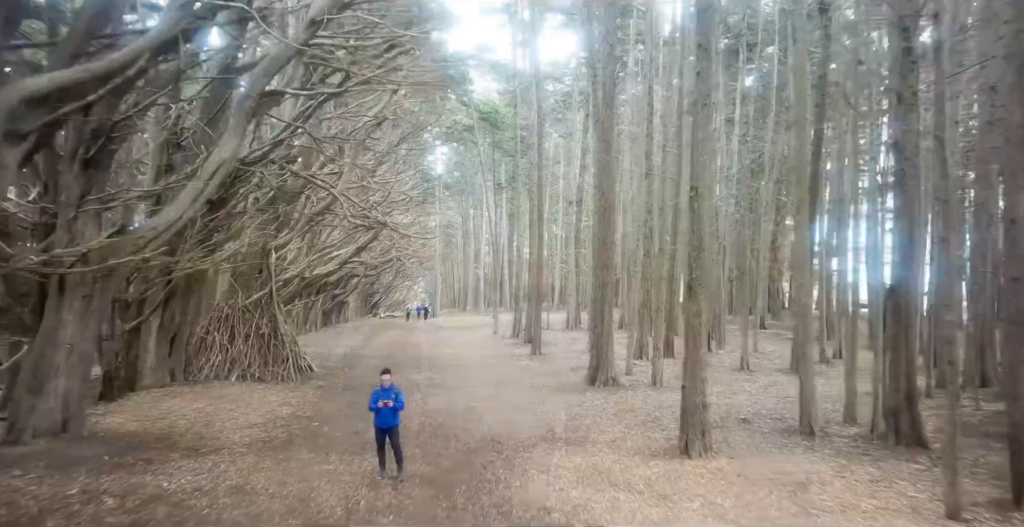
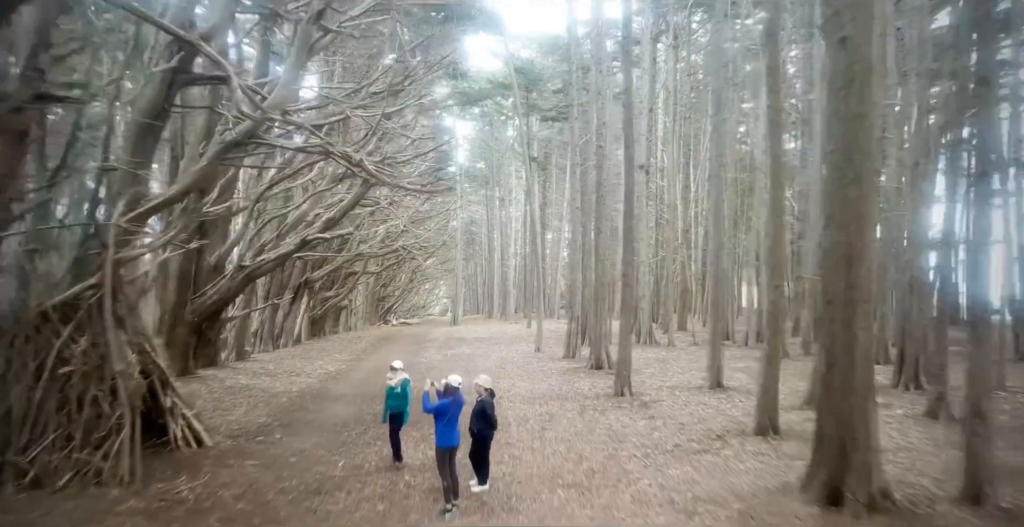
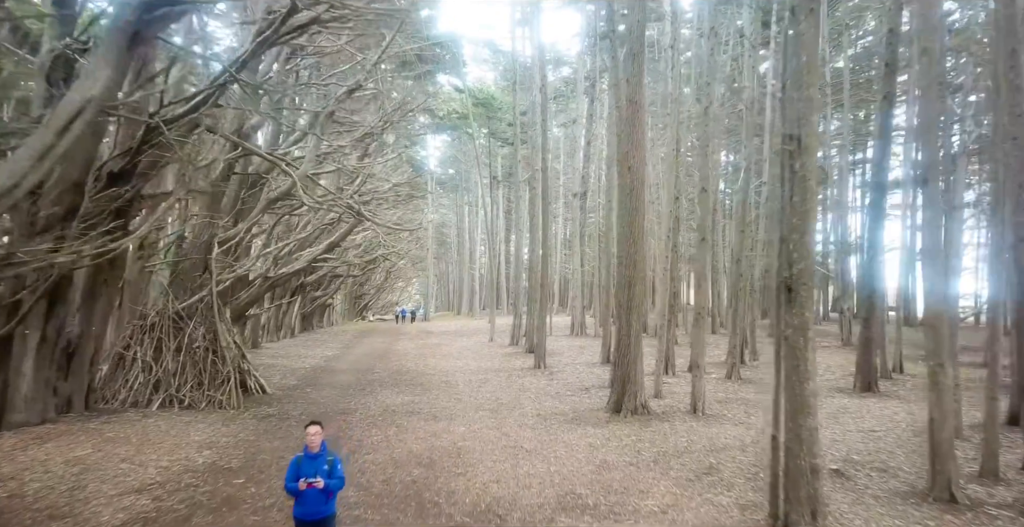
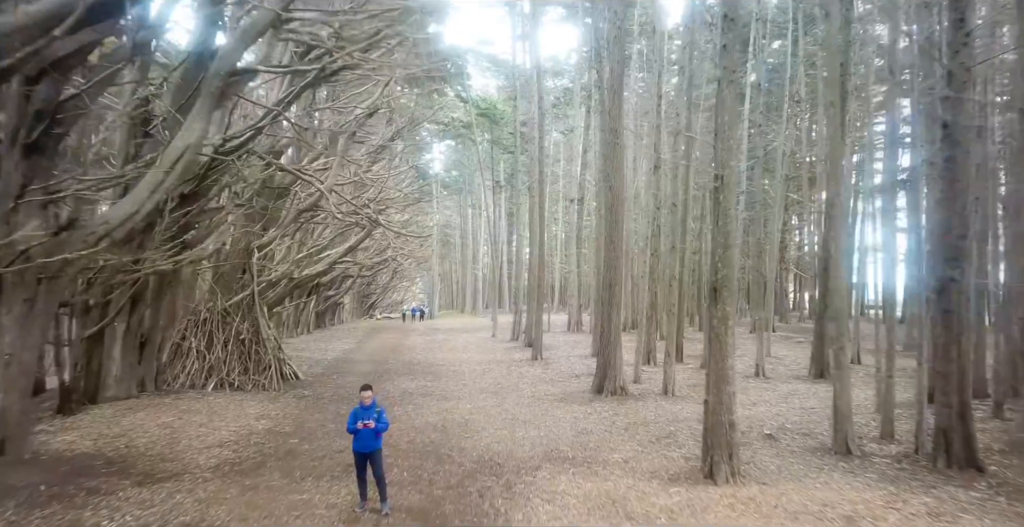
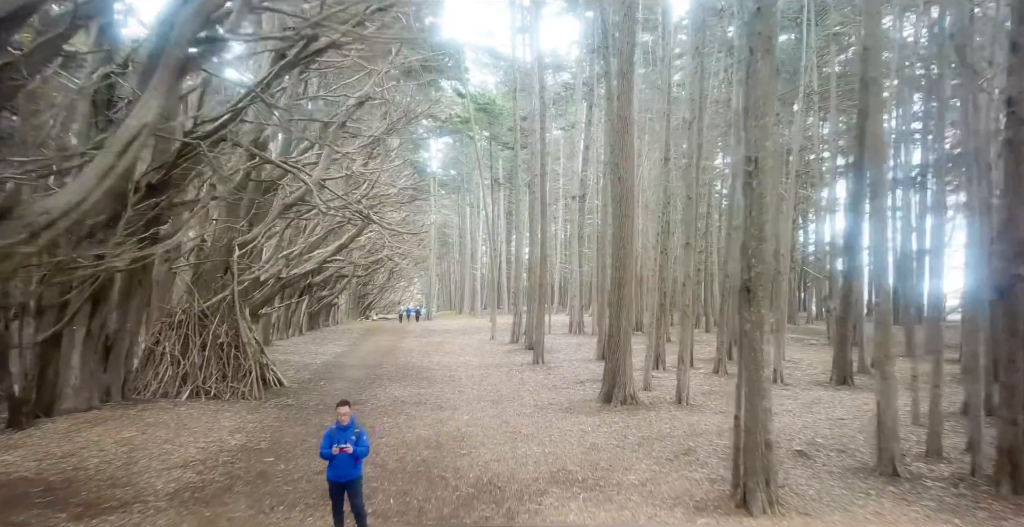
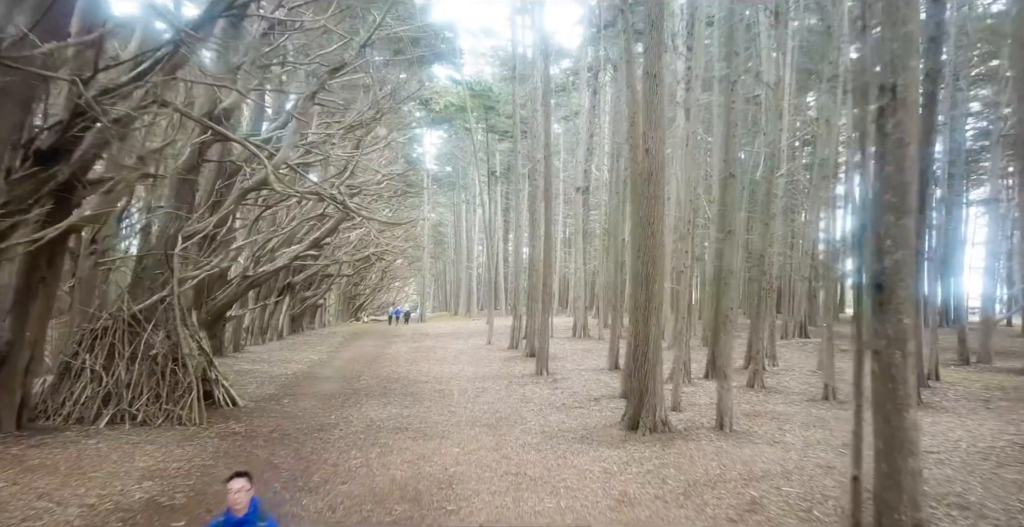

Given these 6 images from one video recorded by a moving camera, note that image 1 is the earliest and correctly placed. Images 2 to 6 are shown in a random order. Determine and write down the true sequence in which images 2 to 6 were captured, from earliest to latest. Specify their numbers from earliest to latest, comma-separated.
4, 5, 3, 6, 2
